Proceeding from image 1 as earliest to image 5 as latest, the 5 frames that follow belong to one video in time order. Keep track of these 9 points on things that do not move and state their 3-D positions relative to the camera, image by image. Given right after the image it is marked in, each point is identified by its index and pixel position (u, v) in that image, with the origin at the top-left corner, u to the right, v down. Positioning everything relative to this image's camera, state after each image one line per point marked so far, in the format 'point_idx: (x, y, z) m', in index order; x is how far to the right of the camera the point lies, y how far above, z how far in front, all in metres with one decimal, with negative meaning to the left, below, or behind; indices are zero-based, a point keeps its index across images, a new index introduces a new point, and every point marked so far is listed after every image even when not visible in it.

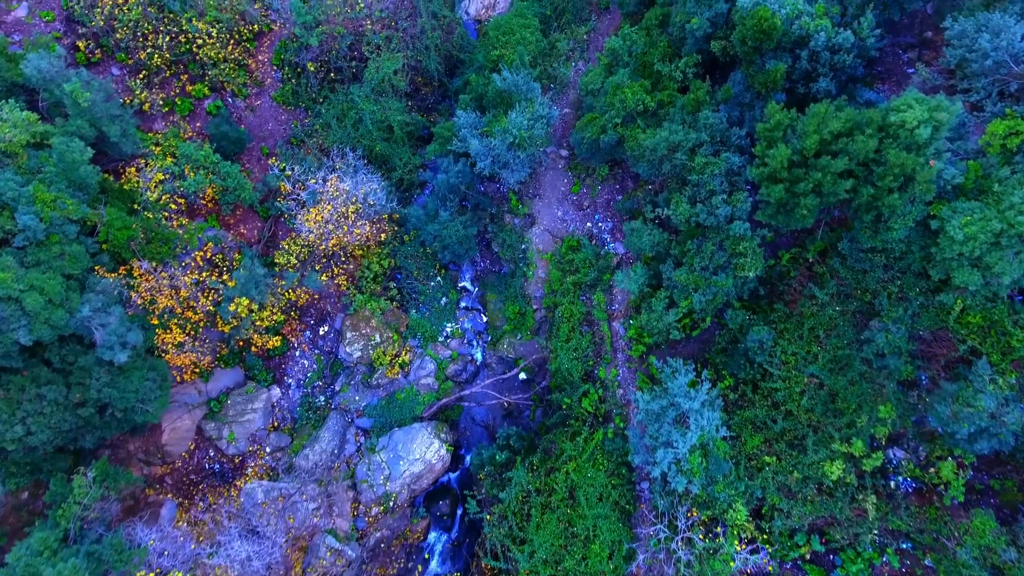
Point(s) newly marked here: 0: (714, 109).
0: (+4.4, +3.9, +10.2) m
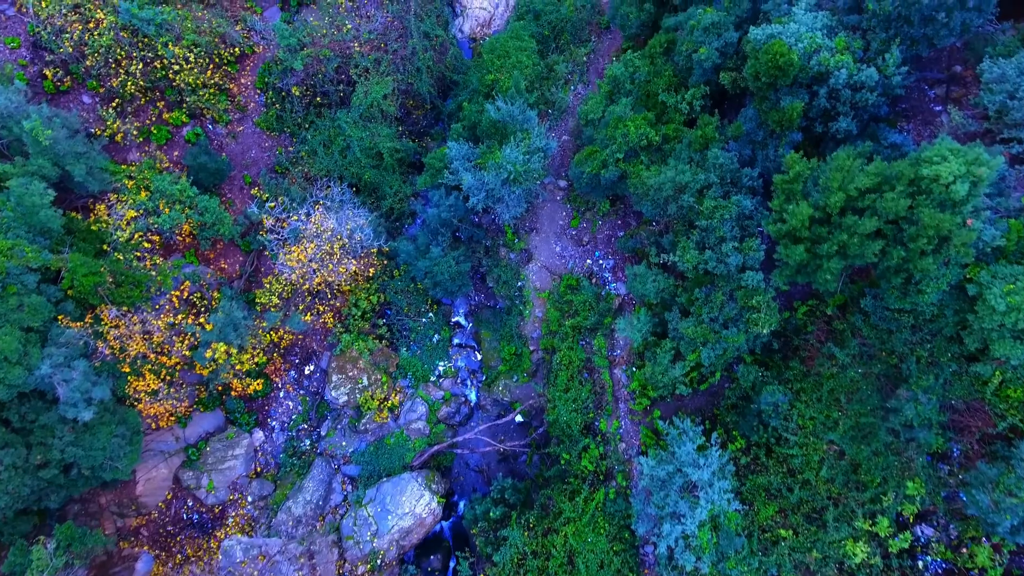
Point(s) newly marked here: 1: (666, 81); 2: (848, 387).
0: (+4.3, +2.9, +9.5) m
1: (+3.5, +4.7, +10.5) m
2: (+5.9, -1.7, +8.2) m
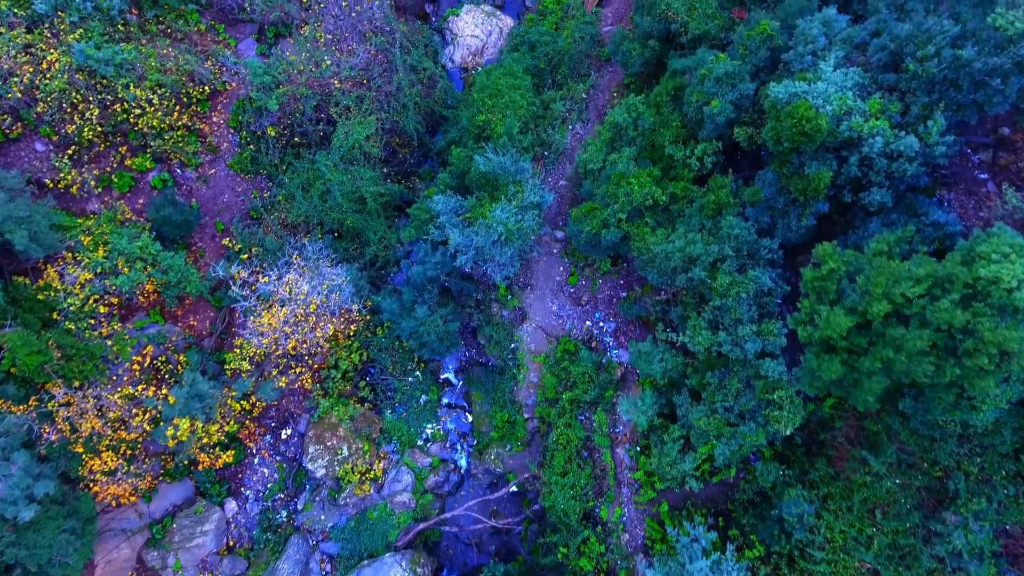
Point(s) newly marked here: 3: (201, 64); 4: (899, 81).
0: (+4.1, +1.4, +8.5) m
1: (+3.3, +3.2, +9.5) m
2: (+5.7, -3.2, +7.2) m
3: (-8.1, +5.8, +12.2) m
4: (+5.9, +3.2, +7.2) m
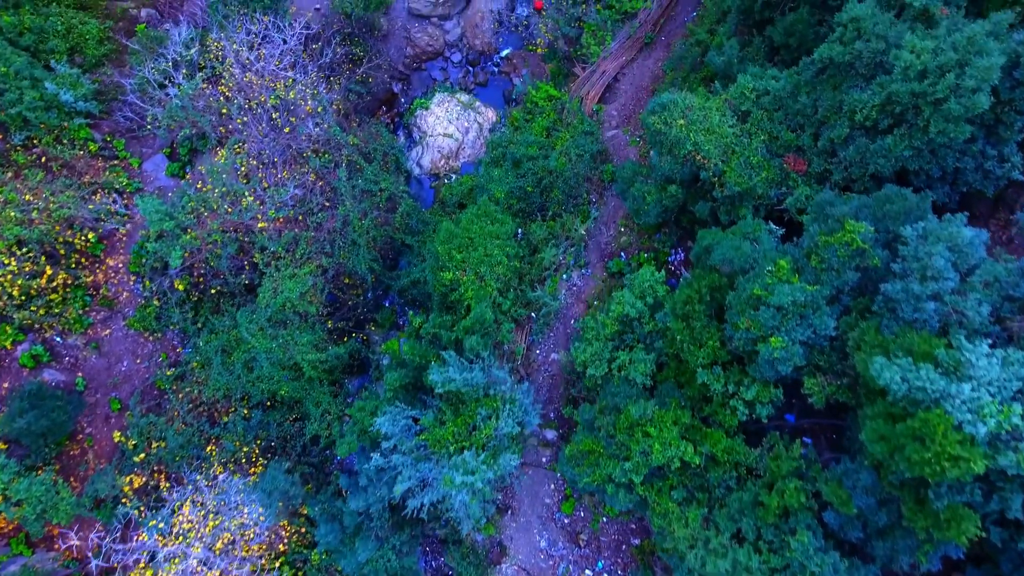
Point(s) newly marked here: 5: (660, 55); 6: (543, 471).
0: (+3.7, -2.8, +5.6) m
1: (+2.8, -0.9, +6.7) m
2: (+5.3, -7.4, +4.4) m
3: (-8.6, +1.7, +9.4) m
4: (+5.5, -1.0, +4.3) m
5: (+3.6, +5.7, +11.4) m
6: (+0.6, -3.3, +8.6) m
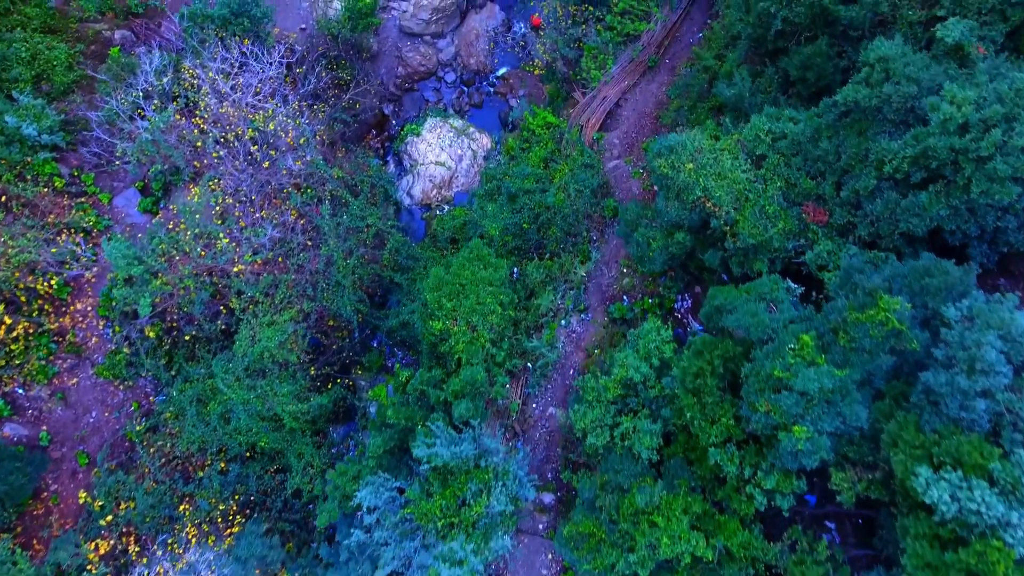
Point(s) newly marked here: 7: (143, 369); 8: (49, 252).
0: (+3.6, -3.7, +5.0) m
1: (+2.7, -1.9, +6.0) m
2: (+5.2, -8.3, +3.7) m
3: (-8.7, +0.8, +8.7) m
4: (+5.4, -1.9, +3.7) m
5: (+3.5, +4.8, +10.8) m
6: (+0.5, -4.2, +8.0) m
7: (-7.3, -1.6, +9.3) m
8: (-8.6, +0.7, +8.7) m
